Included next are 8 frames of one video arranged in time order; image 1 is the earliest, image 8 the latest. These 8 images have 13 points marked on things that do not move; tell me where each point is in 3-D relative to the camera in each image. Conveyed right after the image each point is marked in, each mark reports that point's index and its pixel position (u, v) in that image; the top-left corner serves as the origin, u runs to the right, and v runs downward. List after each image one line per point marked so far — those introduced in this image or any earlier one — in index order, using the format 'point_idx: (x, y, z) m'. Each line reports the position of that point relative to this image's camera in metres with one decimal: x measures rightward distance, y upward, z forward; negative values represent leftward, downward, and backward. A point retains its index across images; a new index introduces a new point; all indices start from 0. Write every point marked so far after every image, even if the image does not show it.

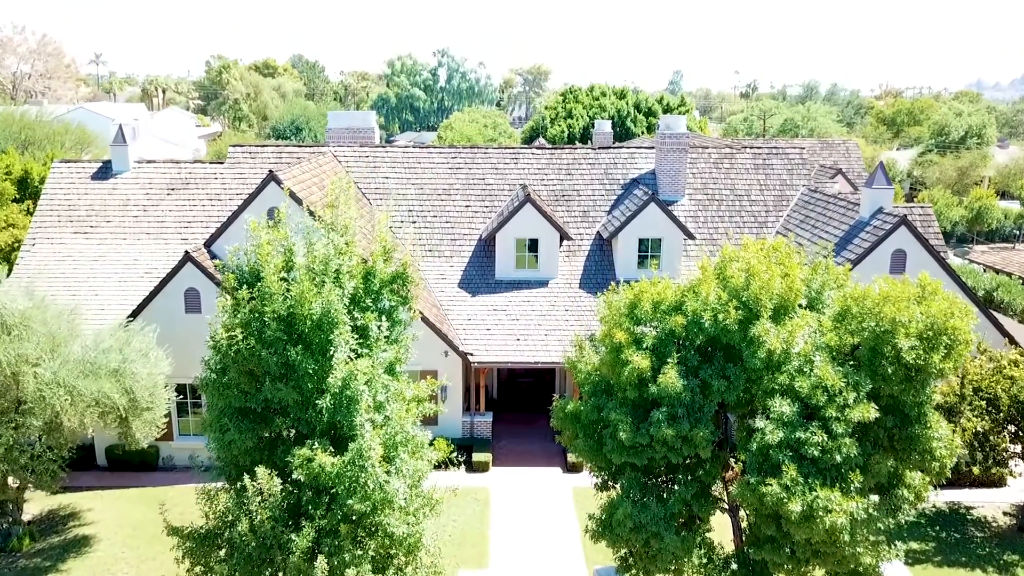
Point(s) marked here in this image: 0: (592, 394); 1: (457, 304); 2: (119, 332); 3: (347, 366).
0: (+1.1, -1.5, +11.4) m
1: (-1.3, -0.4, +19.8) m
2: (-7.1, -0.8, +14.9) m
3: (-1.9, -0.9, +9.6) m
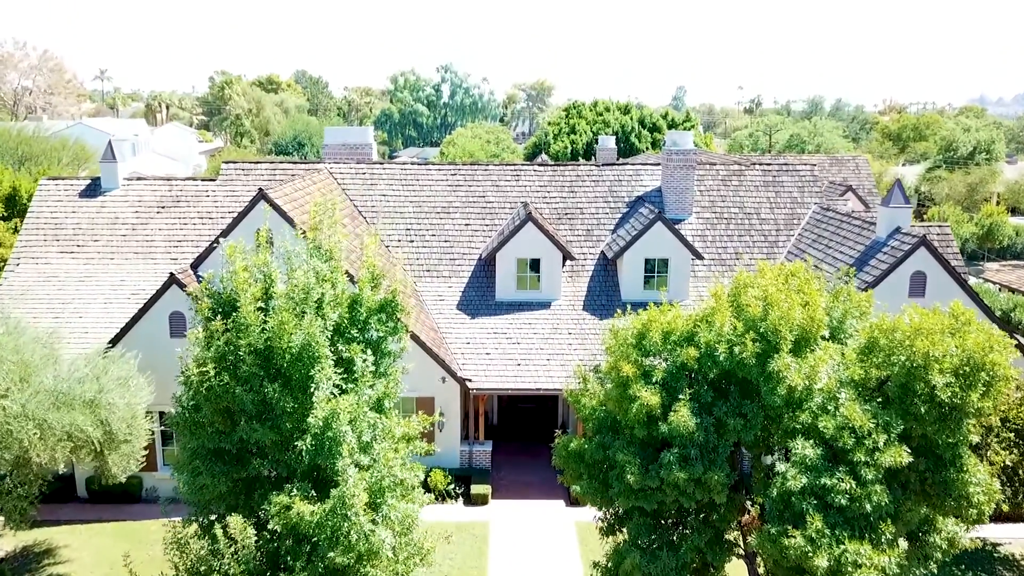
0: (+1.1, -1.8, +10.6) m
1: (-1.3, -0.9, +19.0) m
2: (-7.1, -1.2, +14.1) m
3: (-2.0, -1.2, +8.8) m
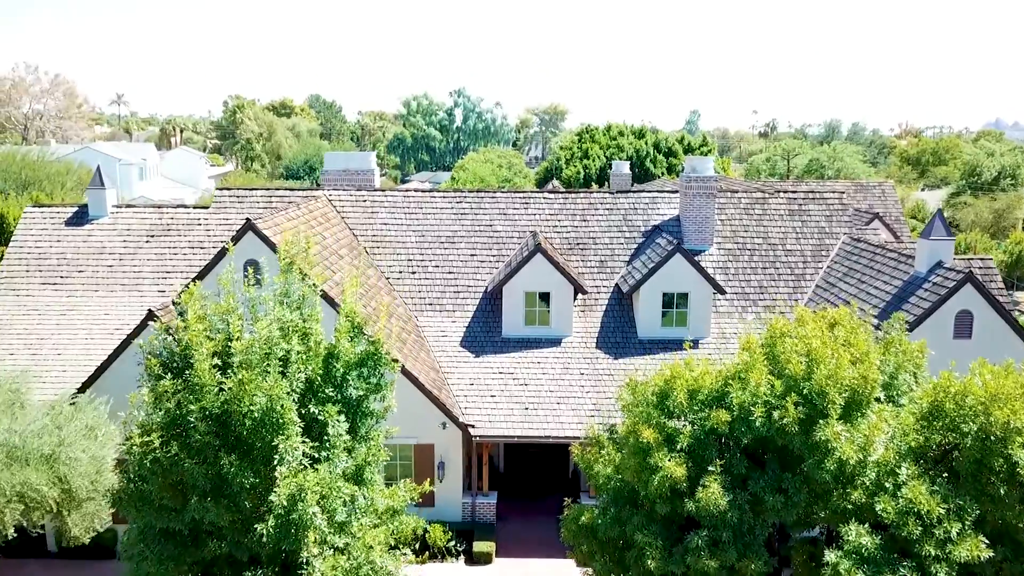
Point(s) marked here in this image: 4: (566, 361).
0: (+1.1, -2.4, +9.2) m
1: (-1.2, -1.7, +17.6) m
2: (-7.0, -1.8, +12.8) m
3: (-2.0, -1.7, +7.4) m
4: (+1.2, -1.6, +17.8) m
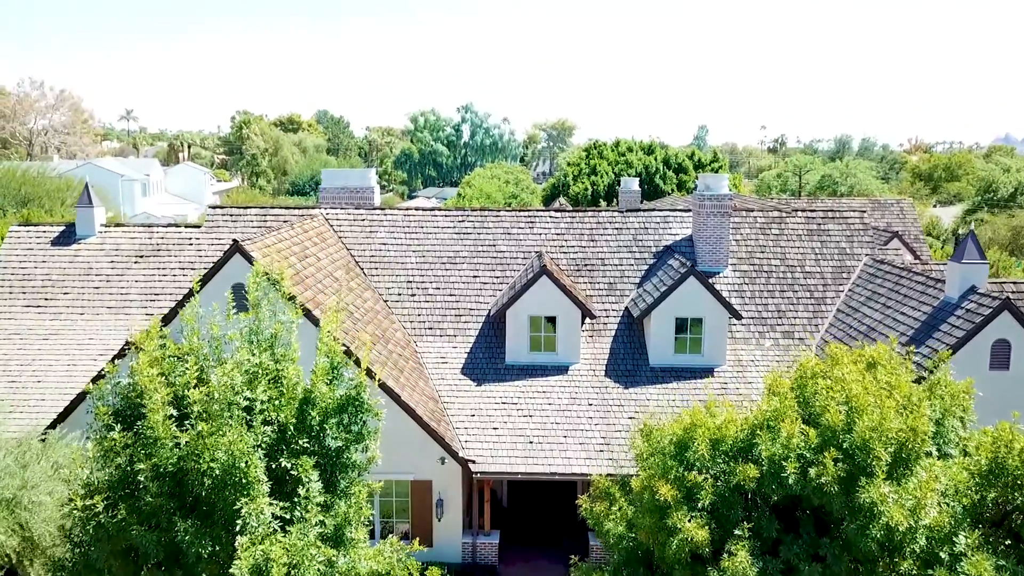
0: (+1.1, -2.8, +8.1) m
1: (-1.1, -2.2, +16.6) m
2: (-7.0, -2.2, +11.9) m
3: (-2.0, -2.1, +6.5) m
4: (+1.3, -2.1, +16.8) m
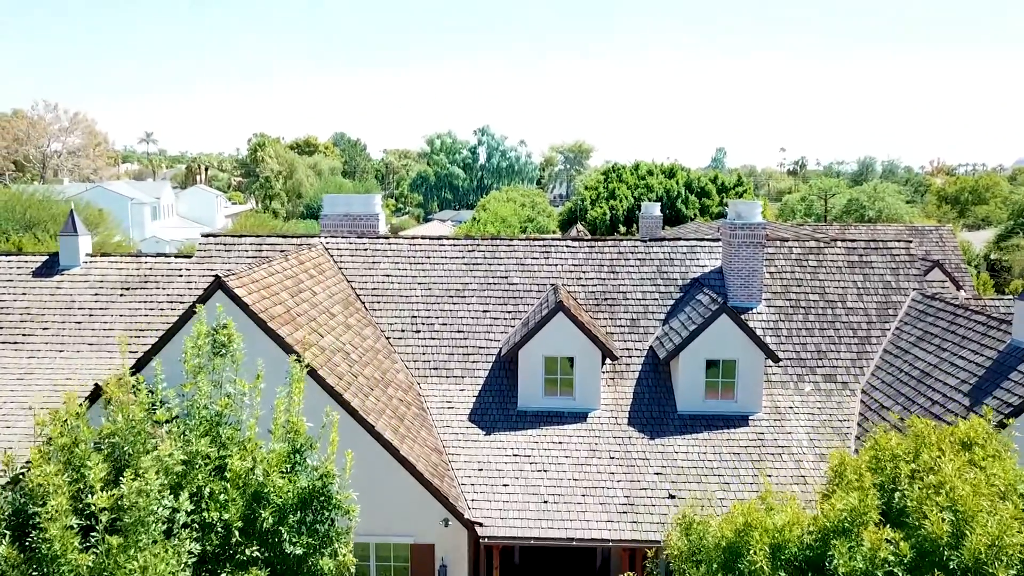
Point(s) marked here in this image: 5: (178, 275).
0: (+1.1, -3.2, +6.5) m
1: (-0.9, -2.9, +15.0) m
2: (-6.9, -2.8, +10.4) m
3: (-2.0, -2.5, +4.9) m
4: (+1.5, -2.8, +15.1) m
5: (-7.7, +0.3, +18.9) m
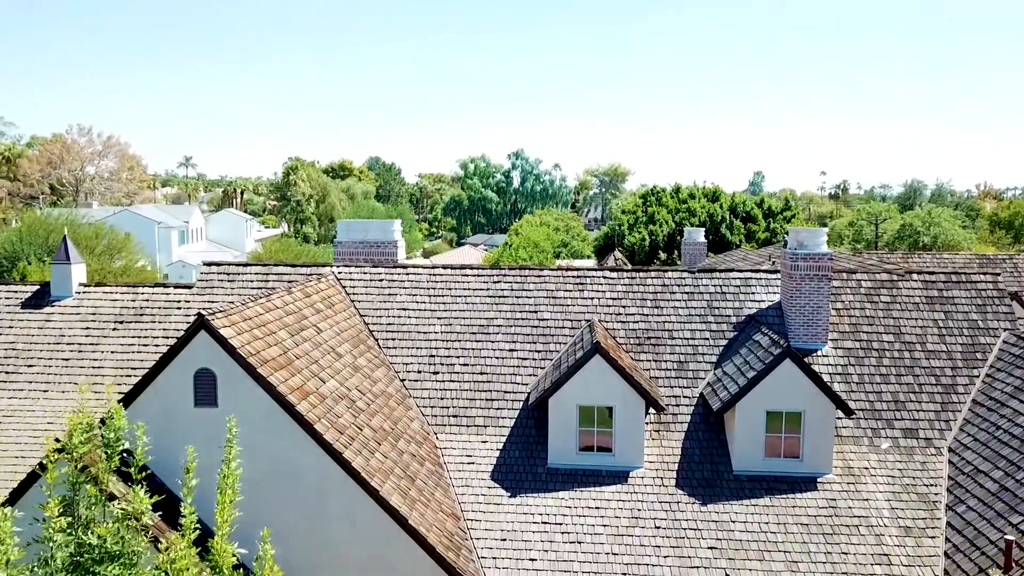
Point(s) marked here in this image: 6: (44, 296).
0: (+1.2, -3.6, +4.3) m
1: (-0.4, -3.5, +13.0) m
2: (-6.6, -3.3, +8.6) m
3: (-1.9, -2.8, +2.9) m
4: (+1.9, -3.5, +13.0) m
5: (-7.0, -0.4, +17.3) m
6: (-10.2, -0.2, +17.9) m
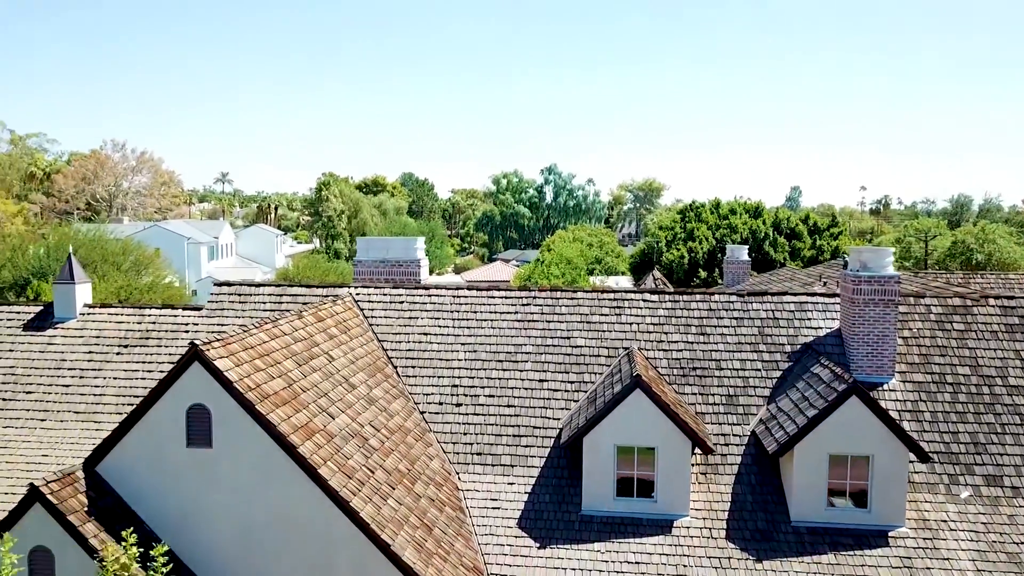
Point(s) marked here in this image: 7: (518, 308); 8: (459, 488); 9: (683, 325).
0: (+1.3, -3.9, +2.9) m
1: (0.0, -3.9, +11.6) m
2: (-6.4, -3.5, +7.4) m
3: (-1.9, -3.0, +1.6) m
4: (+2.3, -3.9, +11.5) m
5: (-6.4, -0.8, +16.2) m
6: (-9.6, -0.6, +17.0) m
7: (+0.1, -0.4, +15.7) m
8: (-0.8, -3.1, +12.9) m
9: (+3.1, -0.7, +14.9) m
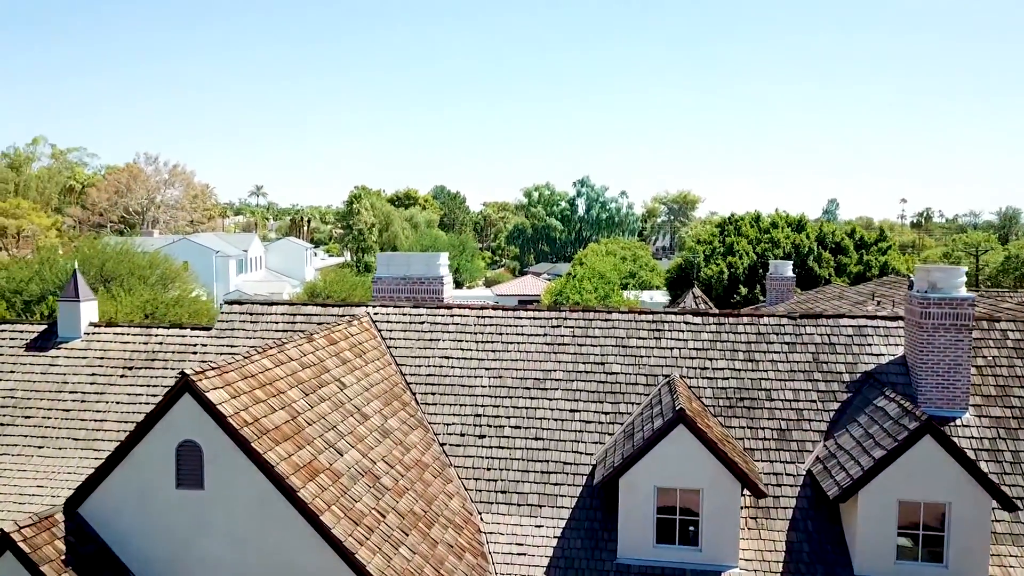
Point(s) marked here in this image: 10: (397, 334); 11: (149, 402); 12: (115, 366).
0: (+1.3, -4.0, +1.6) m
1: (+0.3, -4.2, +10.3) m
2: (-6.2, -3.8, +6.4) m
3: (-2.0, -3.1, +0.4) m
4: (+2.7, -4.2, +10.1) m
5: (-5.9, -1.2, +15.2) m
6: (-9.0, -0.9, +16.1) m
7: (+0.6, -0.7, +14.5) m
8: (-0.4, -3.4, +11.6) m
9: (+3.6, -1.0, +13.6) m
10: (-2.1, -0.8, +14.7) m
11: (-6.3, -2.0, +14.3) m
12: (-7.3, -1.4, +15.2) m
